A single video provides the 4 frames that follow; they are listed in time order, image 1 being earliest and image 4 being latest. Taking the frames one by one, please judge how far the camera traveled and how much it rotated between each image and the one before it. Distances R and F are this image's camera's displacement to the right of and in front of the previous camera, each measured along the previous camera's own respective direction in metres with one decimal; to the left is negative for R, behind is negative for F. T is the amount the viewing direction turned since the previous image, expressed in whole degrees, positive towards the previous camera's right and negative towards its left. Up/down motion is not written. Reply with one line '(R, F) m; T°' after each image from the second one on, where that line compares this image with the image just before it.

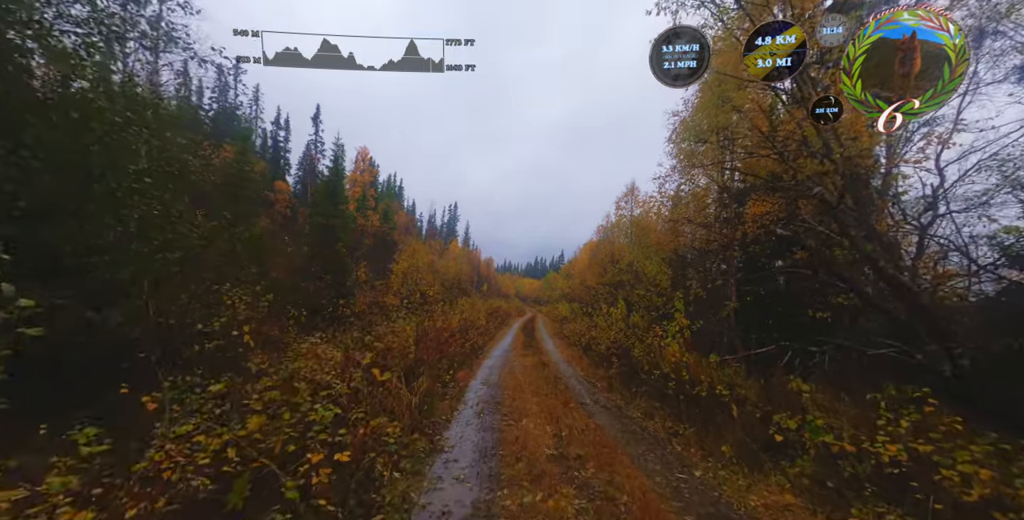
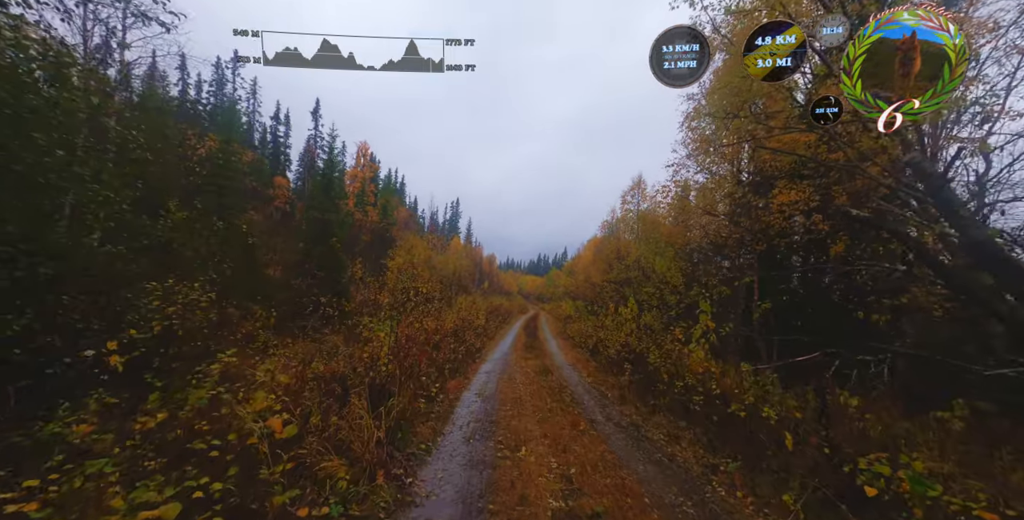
(+0.1, +1.0) m; 0°
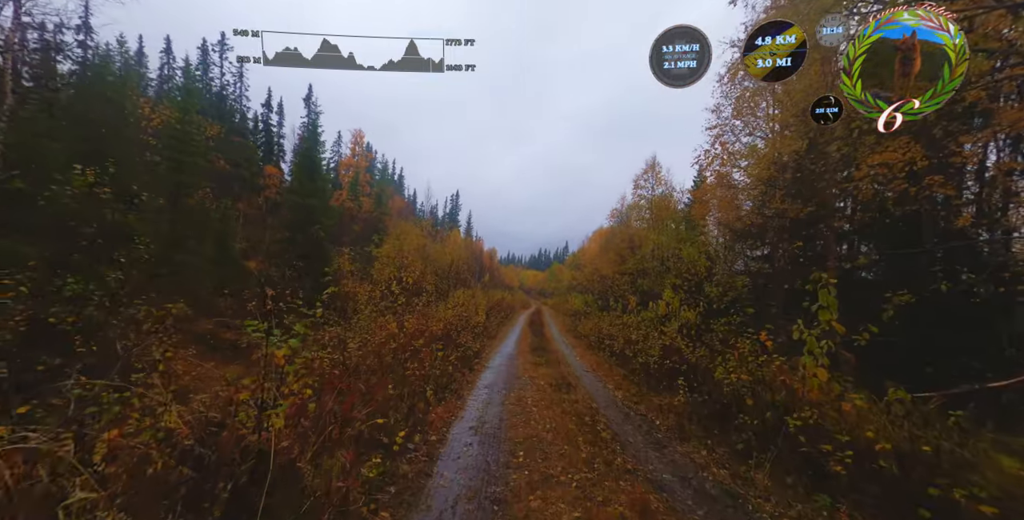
(-0.1, +2.3) m; 0°
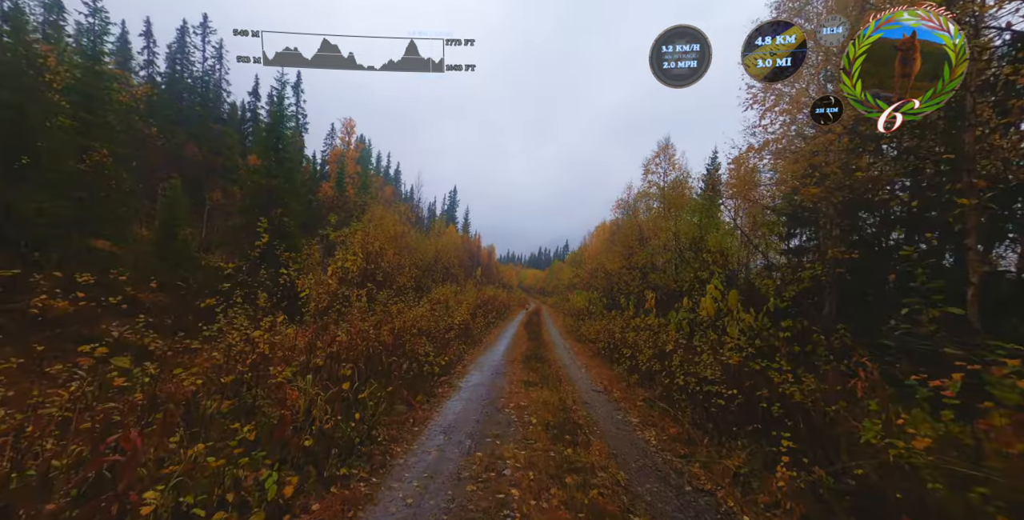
(+0.3, +2.8) m; 0°
